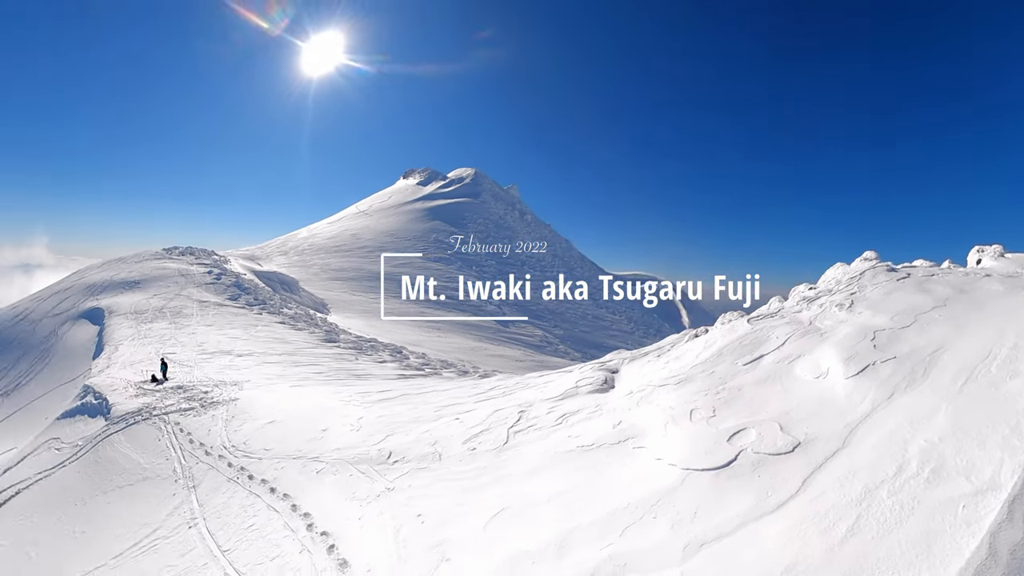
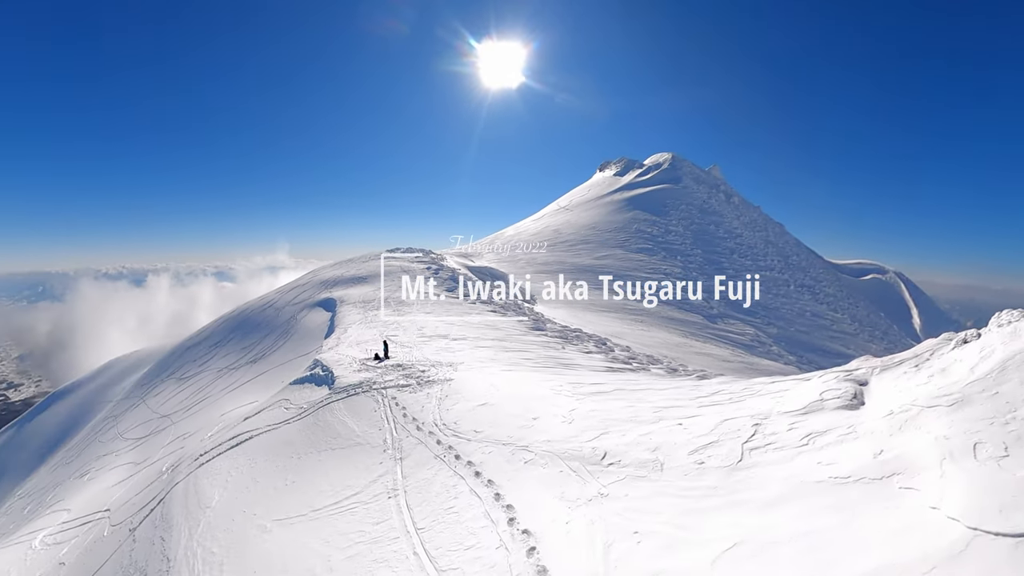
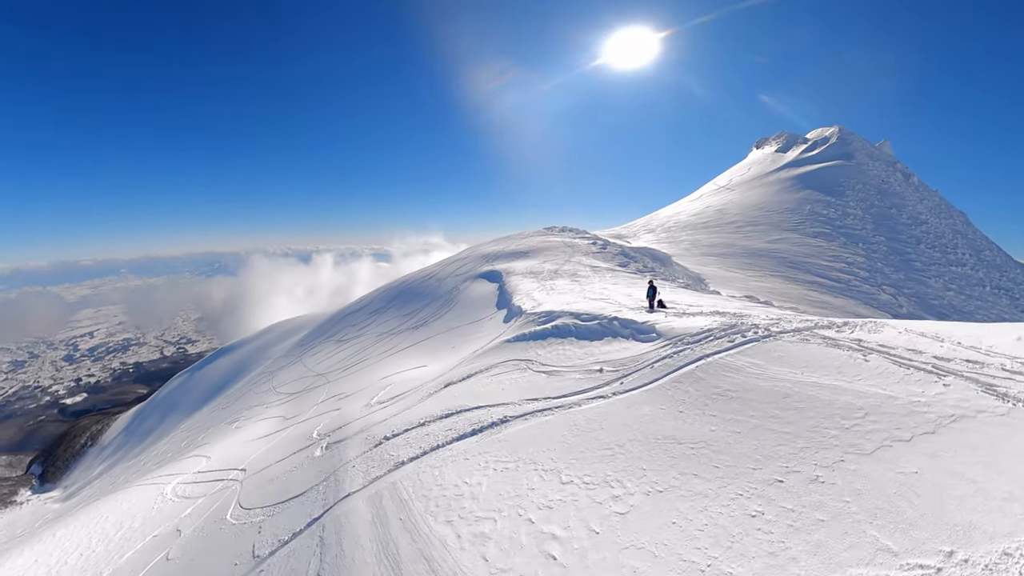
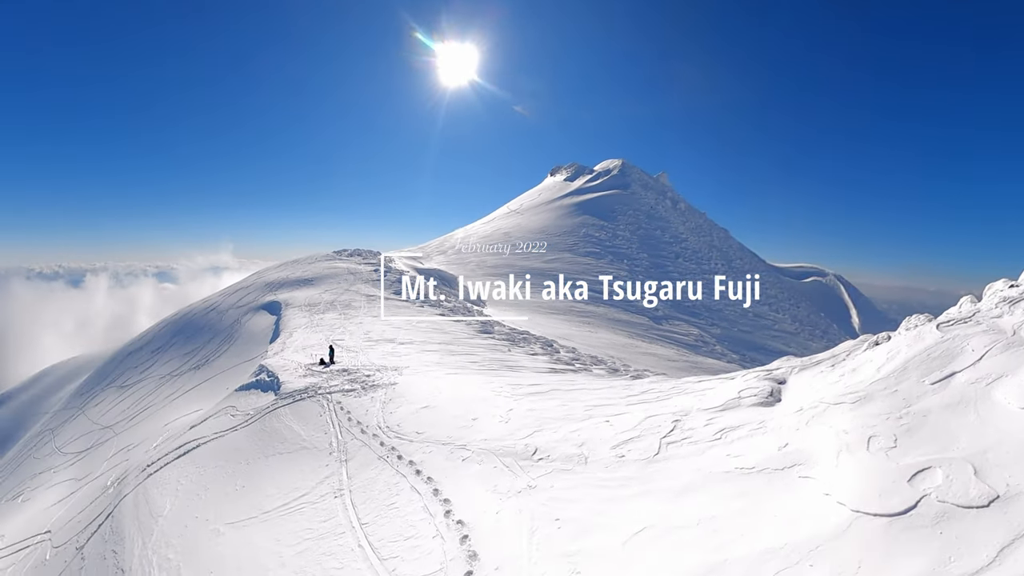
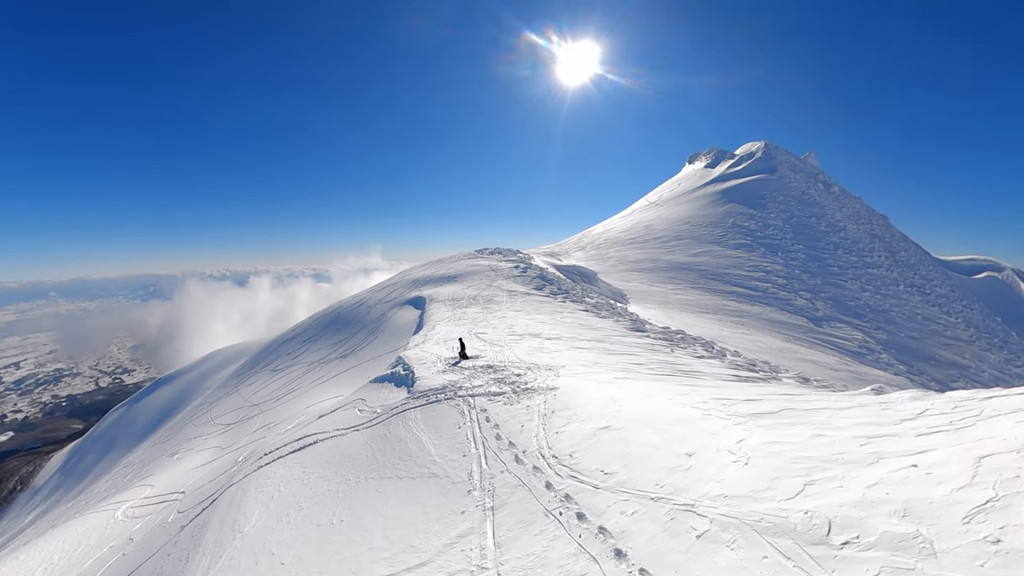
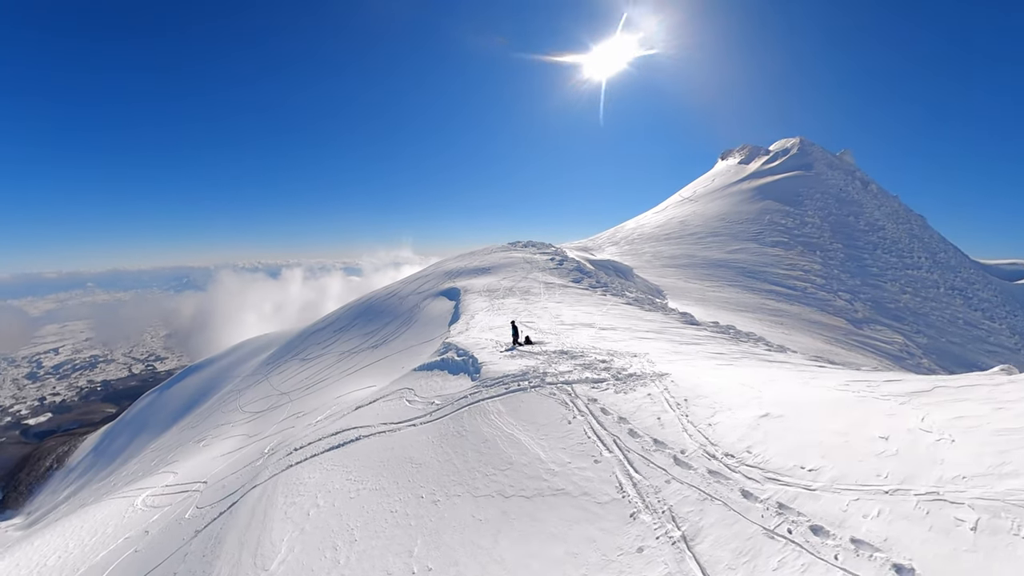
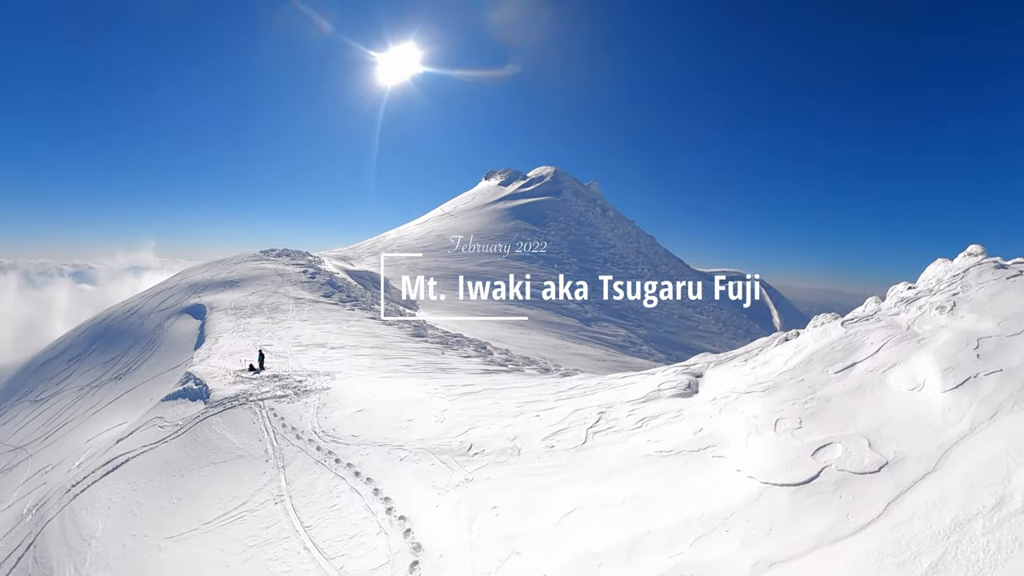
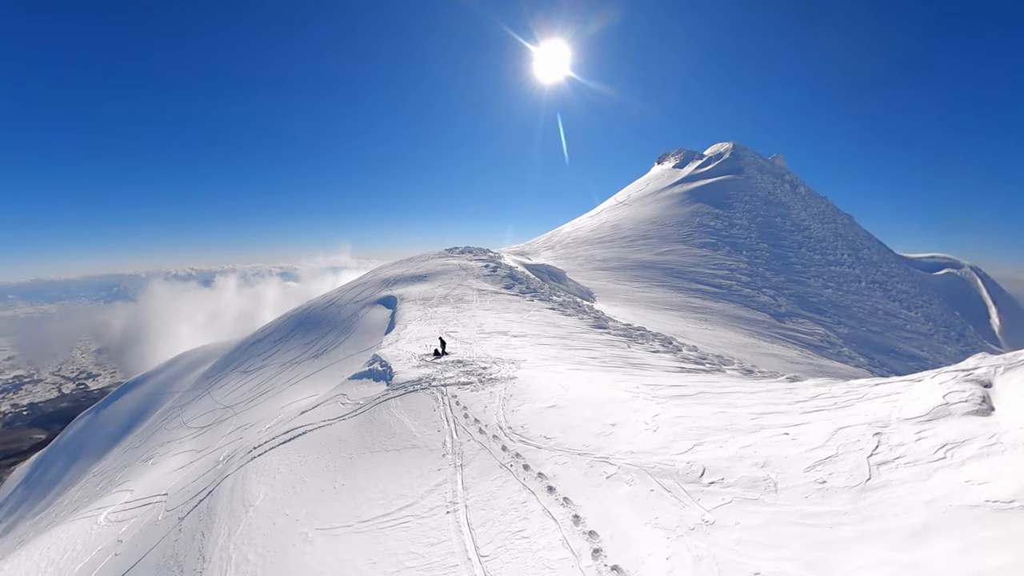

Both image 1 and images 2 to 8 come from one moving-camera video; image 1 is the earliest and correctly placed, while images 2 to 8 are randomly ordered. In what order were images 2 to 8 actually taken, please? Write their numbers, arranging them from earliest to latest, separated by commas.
7, 4, 2, 8, 5, 6, 3
